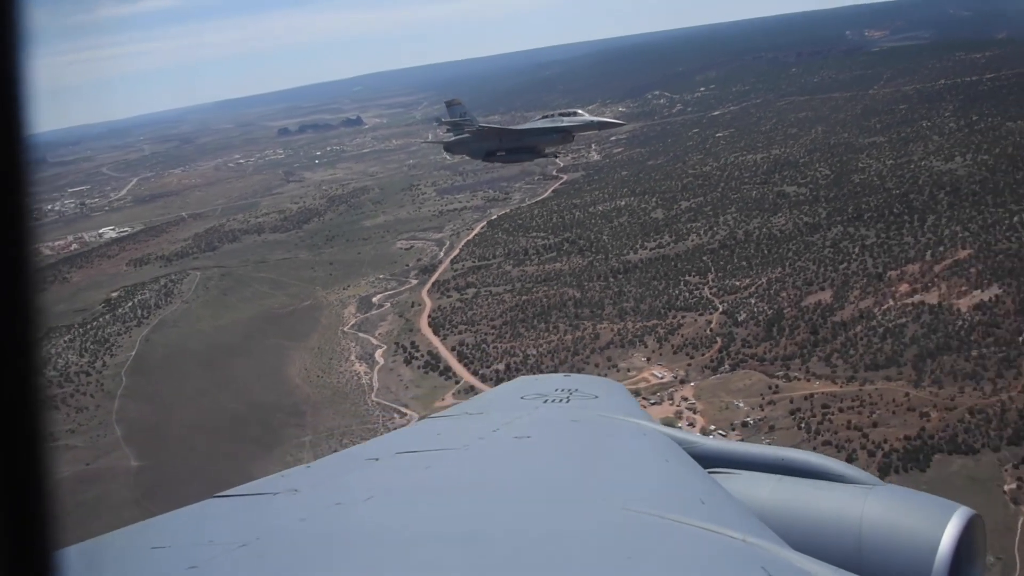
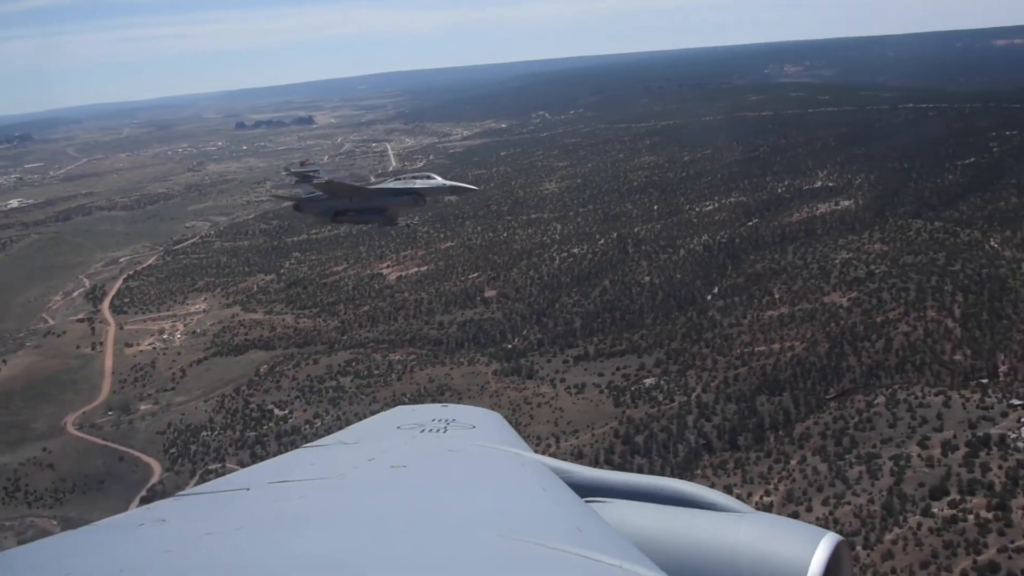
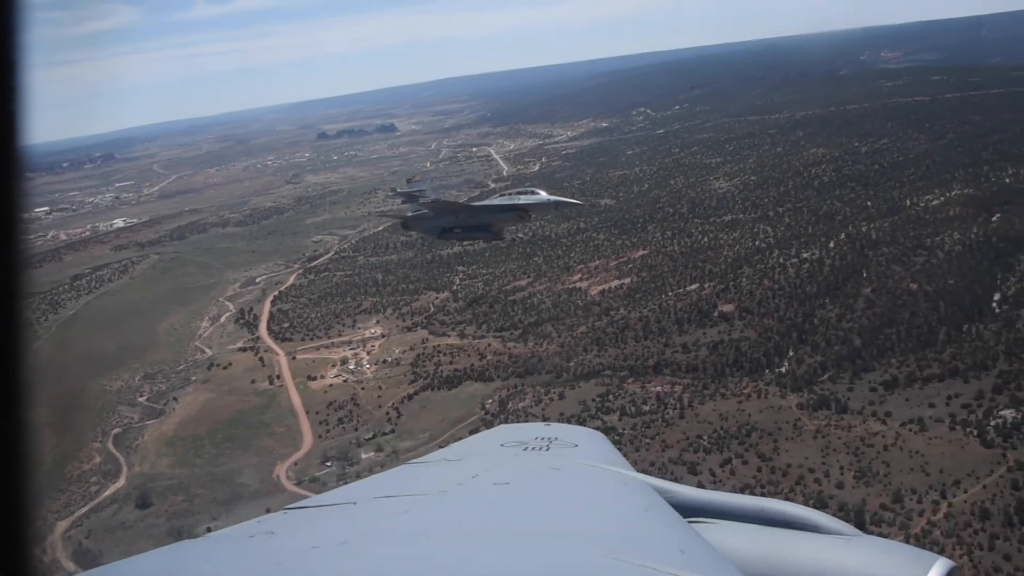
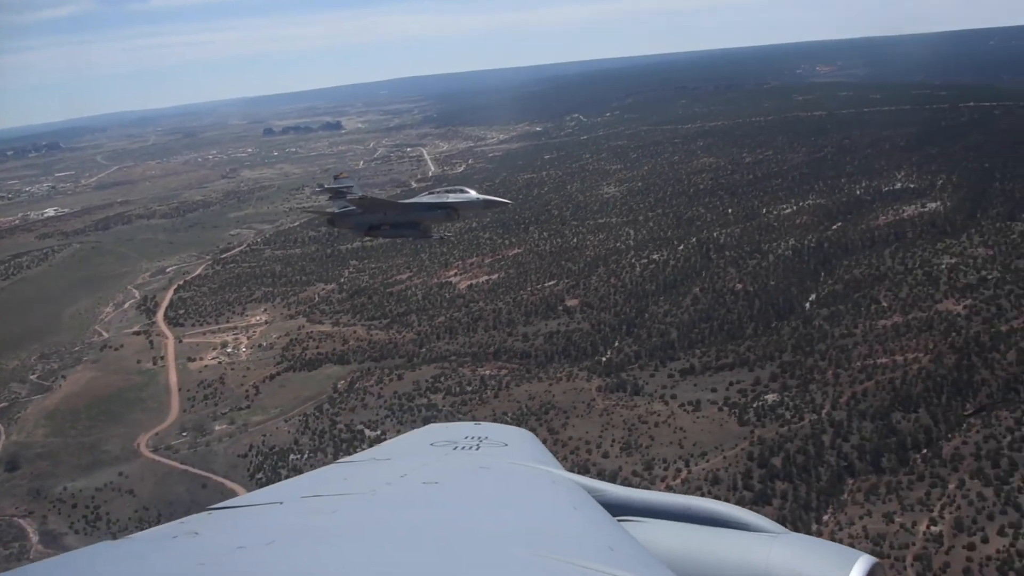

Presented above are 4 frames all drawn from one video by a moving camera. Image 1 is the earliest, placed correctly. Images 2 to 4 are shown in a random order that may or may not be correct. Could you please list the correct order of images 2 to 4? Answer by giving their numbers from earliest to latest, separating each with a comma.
3, 4, 2
